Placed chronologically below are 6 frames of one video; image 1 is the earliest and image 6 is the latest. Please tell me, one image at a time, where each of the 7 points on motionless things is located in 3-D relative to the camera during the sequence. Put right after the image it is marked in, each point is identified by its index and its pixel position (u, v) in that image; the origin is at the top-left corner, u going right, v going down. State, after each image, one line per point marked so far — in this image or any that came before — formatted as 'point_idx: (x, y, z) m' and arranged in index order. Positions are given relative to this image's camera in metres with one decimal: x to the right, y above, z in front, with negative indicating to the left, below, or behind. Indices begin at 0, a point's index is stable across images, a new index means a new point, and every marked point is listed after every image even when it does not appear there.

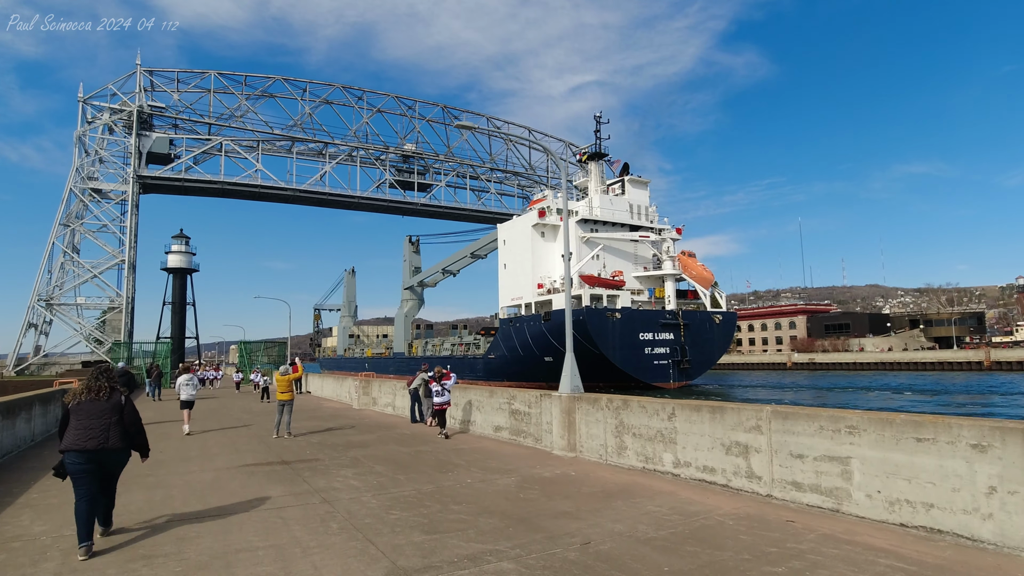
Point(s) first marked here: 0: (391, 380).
0: (-2.6, -2.0, +12.1) m
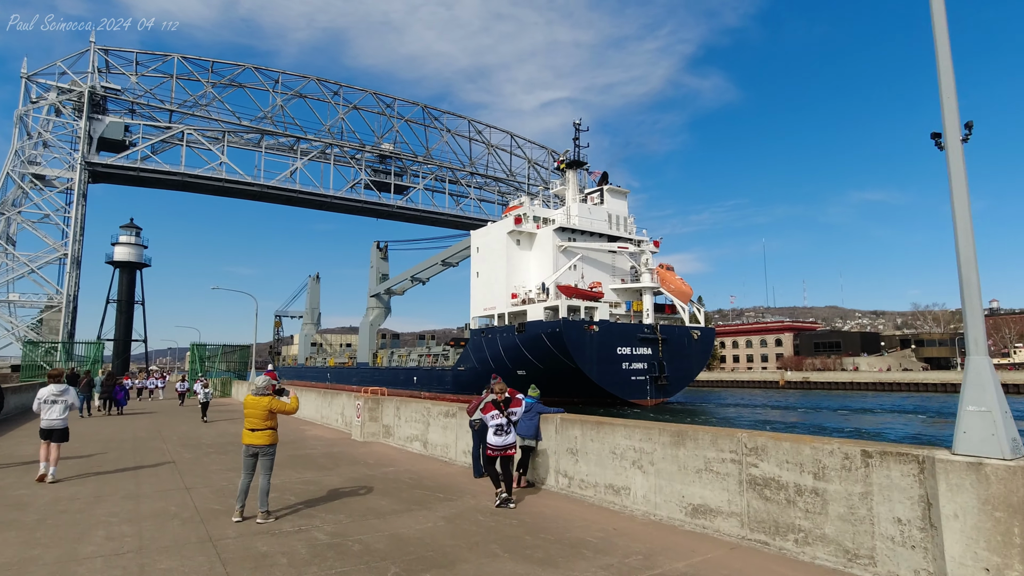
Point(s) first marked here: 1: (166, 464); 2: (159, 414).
0: (-1.3, -1.6, +7.9) m
1: (-4.6, -2.4, +7.6) m
2: (-10.9, -3.8, +17.3) m
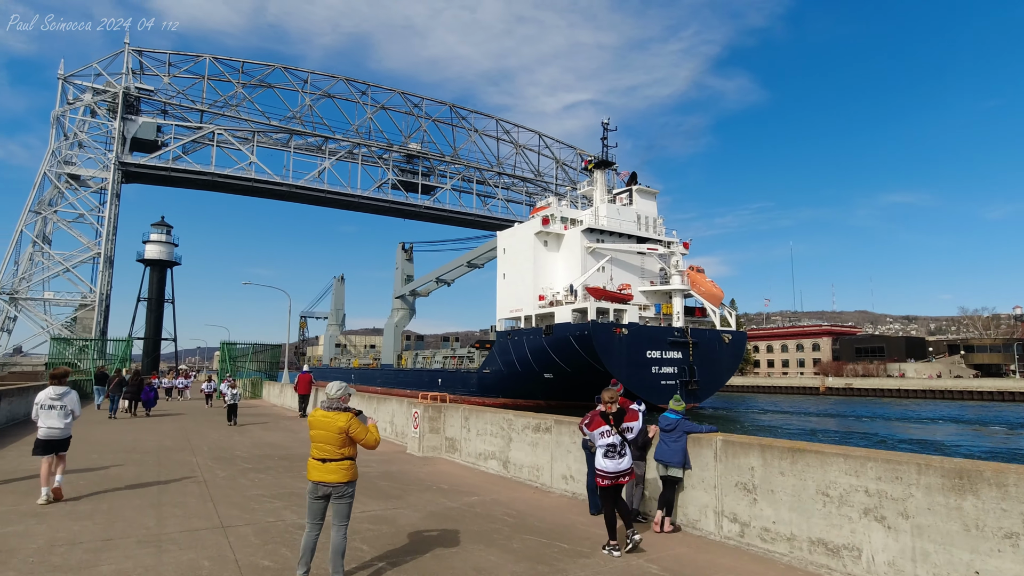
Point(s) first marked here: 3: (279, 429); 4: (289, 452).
0: (-0.2, -1.4, +6.6) m
1: (-3.5, -2.2, +6.4) m
2: (-9.4, -3.7, +16.4) m
3: (-4.4, -2.7, +10.7) m
4: (-3.0, -2.2, +7.6) m
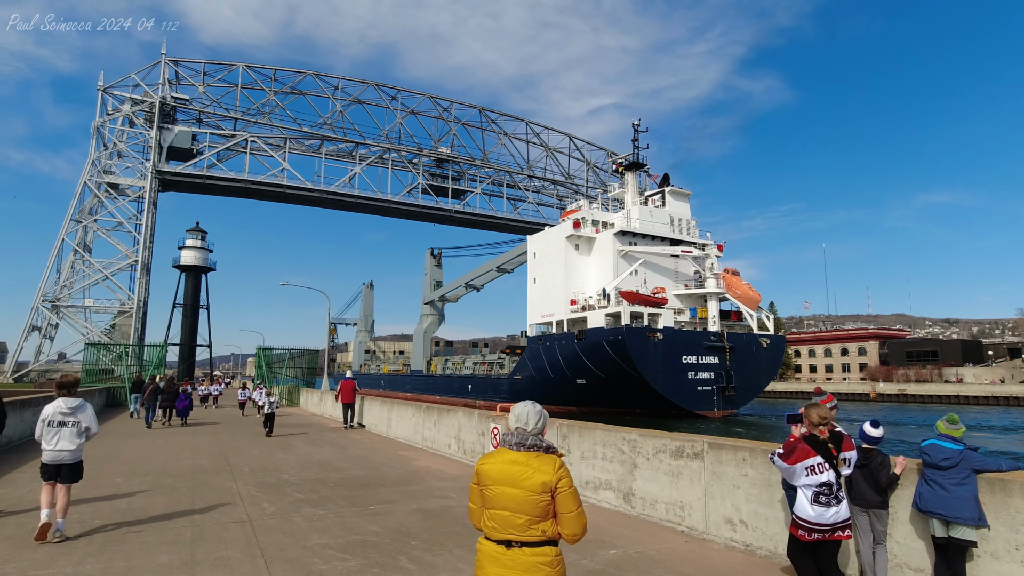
0: (+0.8, -1.3, +5.2) m
1: (-2.5, -2.1, +5.2) m
2: (-7.9, -3.7, +15.4) m
3: (-3.1, -2.6, +9.5) m
4: (-1.9, -2.1, +6.4) m
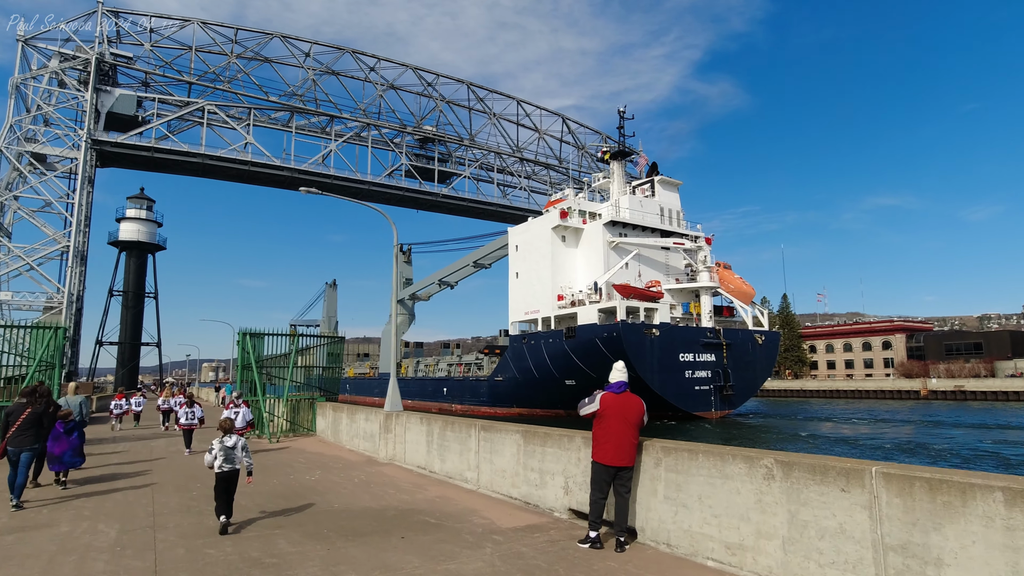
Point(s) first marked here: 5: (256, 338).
0: (+5.1, 0.0, -2.5) m
1: (+1.8, -0.8, -2.8) m
2: (-4.2, -2.5, +7.1) m
3: (+0.9, -1.3, +1.5) m
4: (+2.3, -0.8, -1.5) m
5: (-6.0, -1.1, +12.7) m
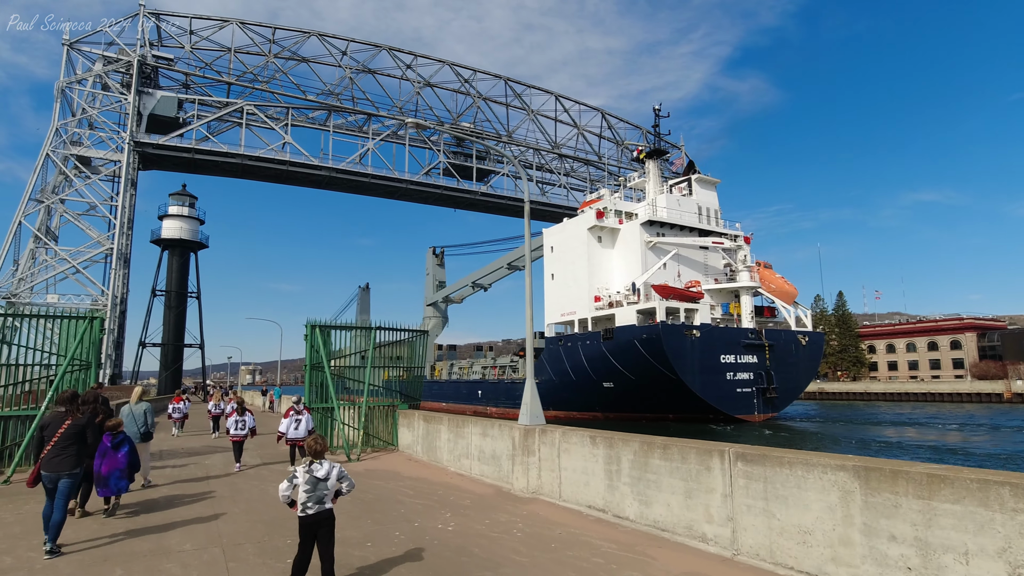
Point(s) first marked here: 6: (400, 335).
0: (+6.3, +0.5, -4.9) m
1: (+3.1, -0.4, -5.0) m
2: (-2.4, -2.2, +5.2) m
3: (+2.4, -1.0, -0.6) m
4: (+3.7, -0.4, -3.7) m
5: (-3.9, -0.9, +10.9) m
6: (-2.3, -0.9, +10.7) m
